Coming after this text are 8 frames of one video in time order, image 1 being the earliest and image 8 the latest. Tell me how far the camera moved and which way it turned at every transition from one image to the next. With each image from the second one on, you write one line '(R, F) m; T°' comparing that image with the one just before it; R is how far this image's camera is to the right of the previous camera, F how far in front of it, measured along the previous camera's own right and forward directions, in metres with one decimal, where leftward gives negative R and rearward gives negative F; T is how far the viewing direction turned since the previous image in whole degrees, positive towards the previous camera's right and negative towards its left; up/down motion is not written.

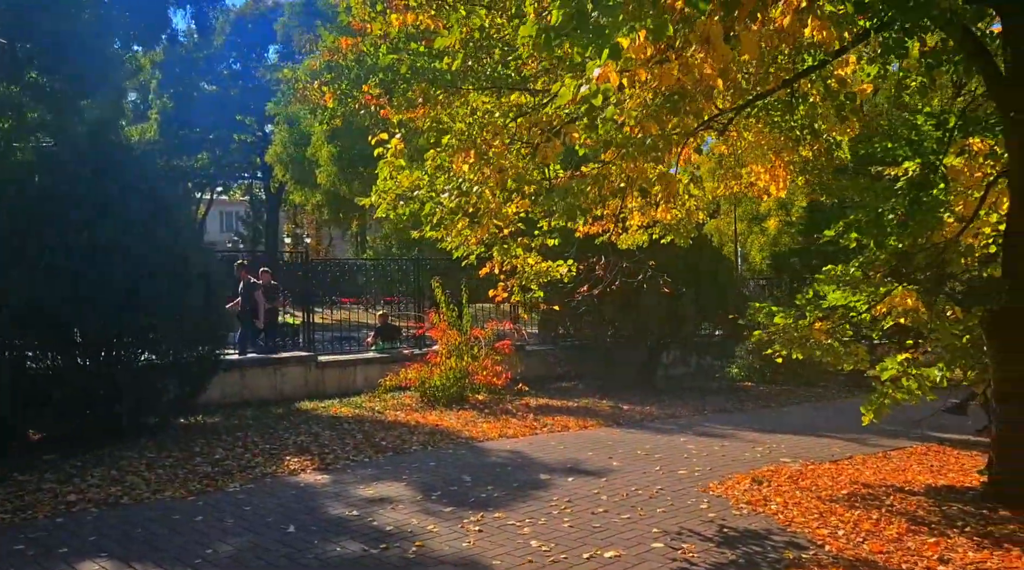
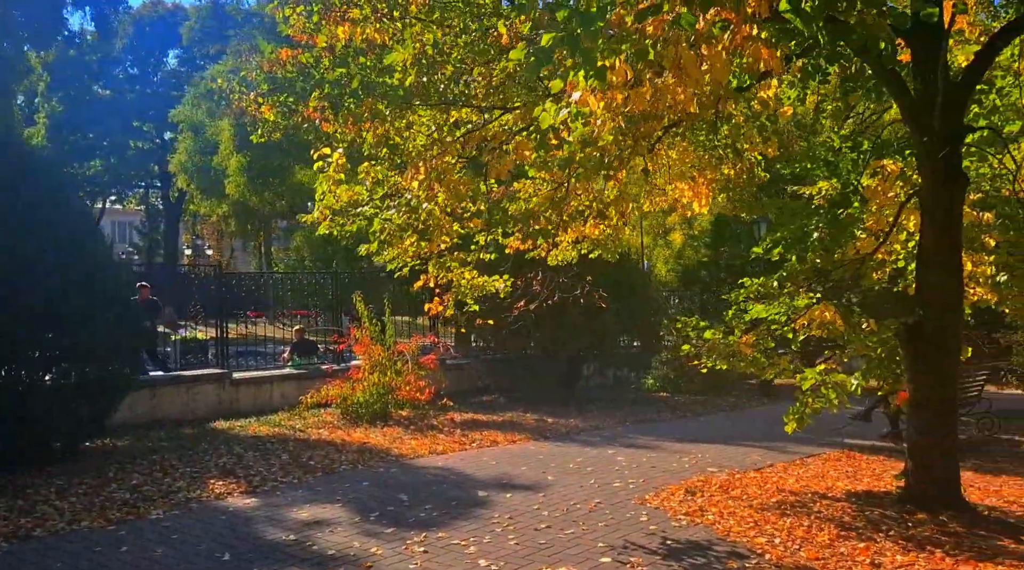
(-0.4, 0.0) m; +6°
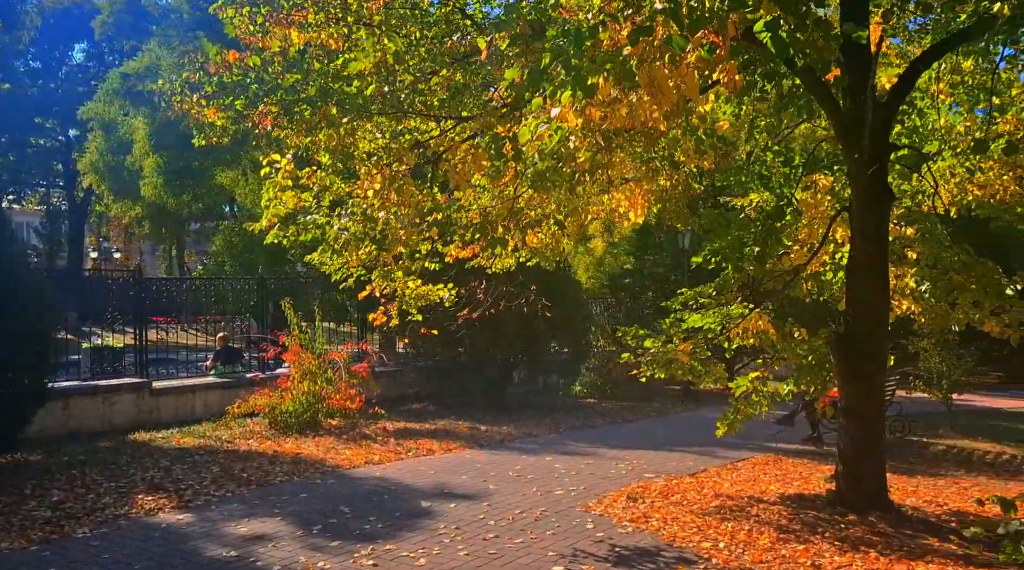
(-0.3, 0.0) m; +6°
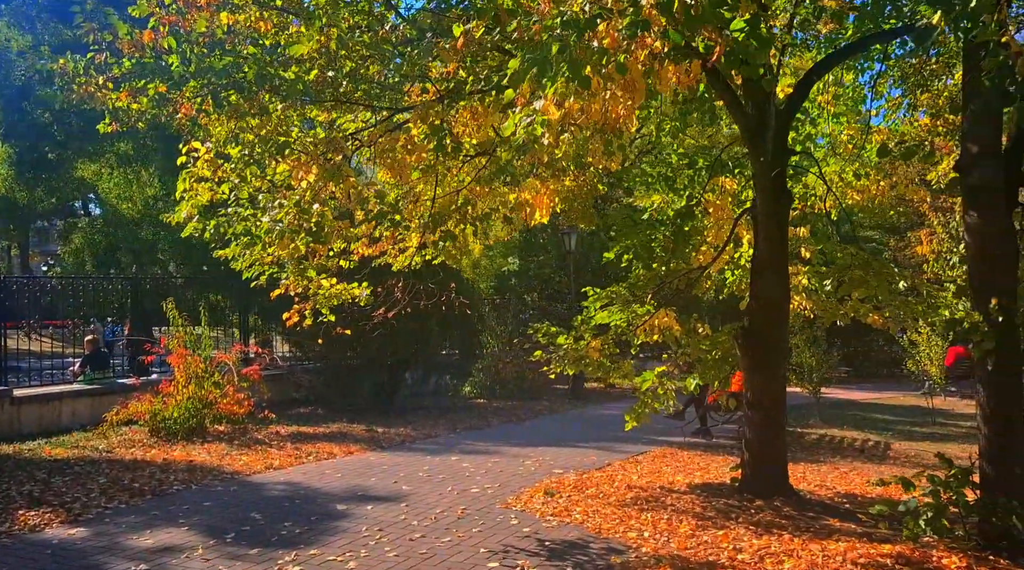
(-0.6, +0.1) m; +9°
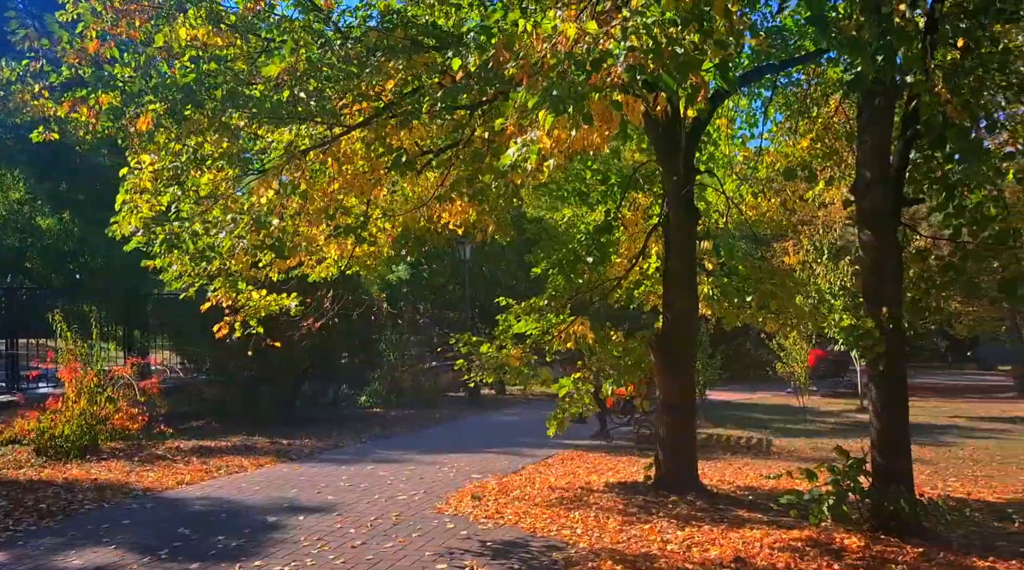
(-0.7, -0.3) m; +9°
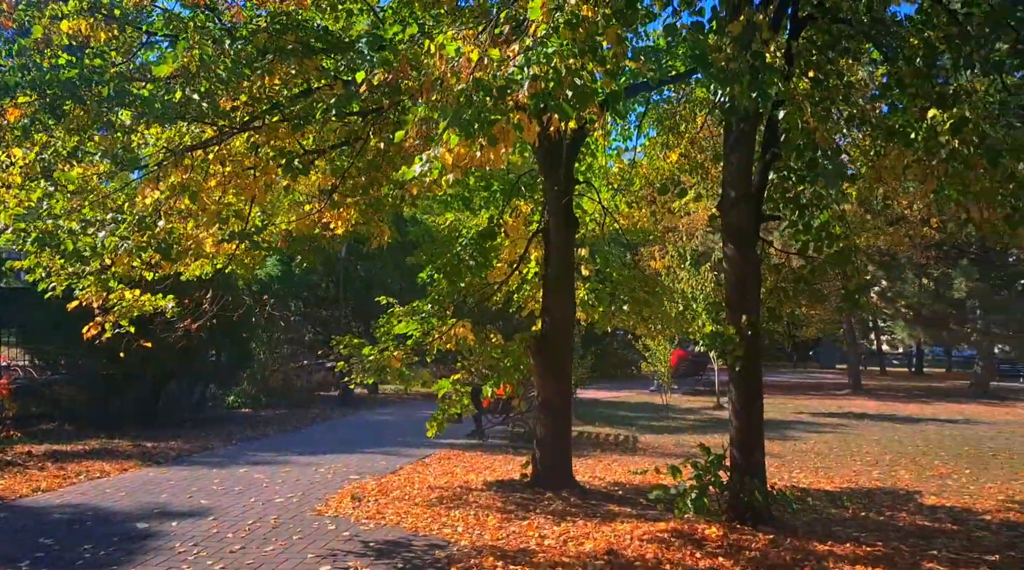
(-0.2, -0.2) m; +8°
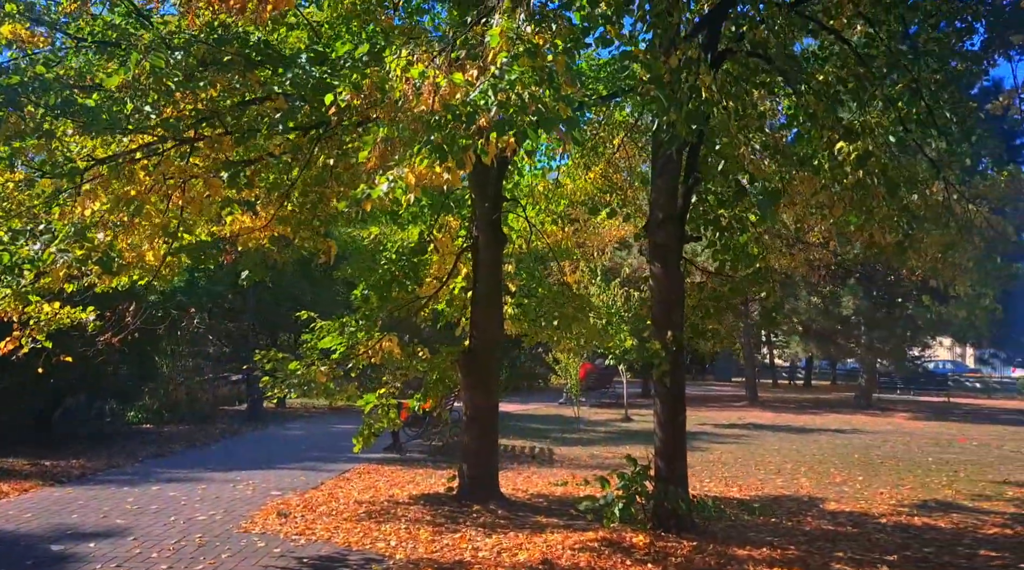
(-0.4, -0.1) m; +7°
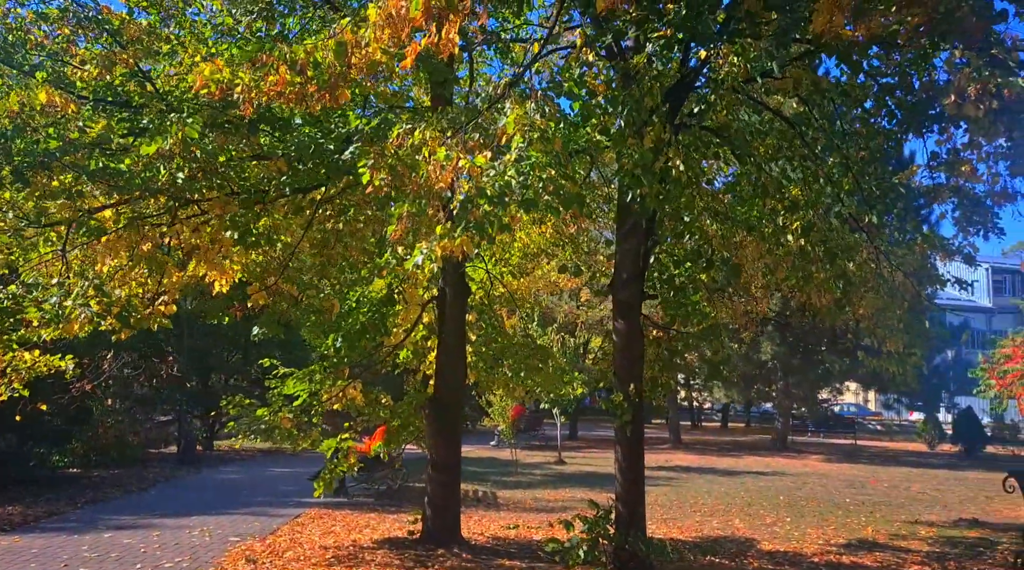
(-0.6, -0.4) m; +6°
